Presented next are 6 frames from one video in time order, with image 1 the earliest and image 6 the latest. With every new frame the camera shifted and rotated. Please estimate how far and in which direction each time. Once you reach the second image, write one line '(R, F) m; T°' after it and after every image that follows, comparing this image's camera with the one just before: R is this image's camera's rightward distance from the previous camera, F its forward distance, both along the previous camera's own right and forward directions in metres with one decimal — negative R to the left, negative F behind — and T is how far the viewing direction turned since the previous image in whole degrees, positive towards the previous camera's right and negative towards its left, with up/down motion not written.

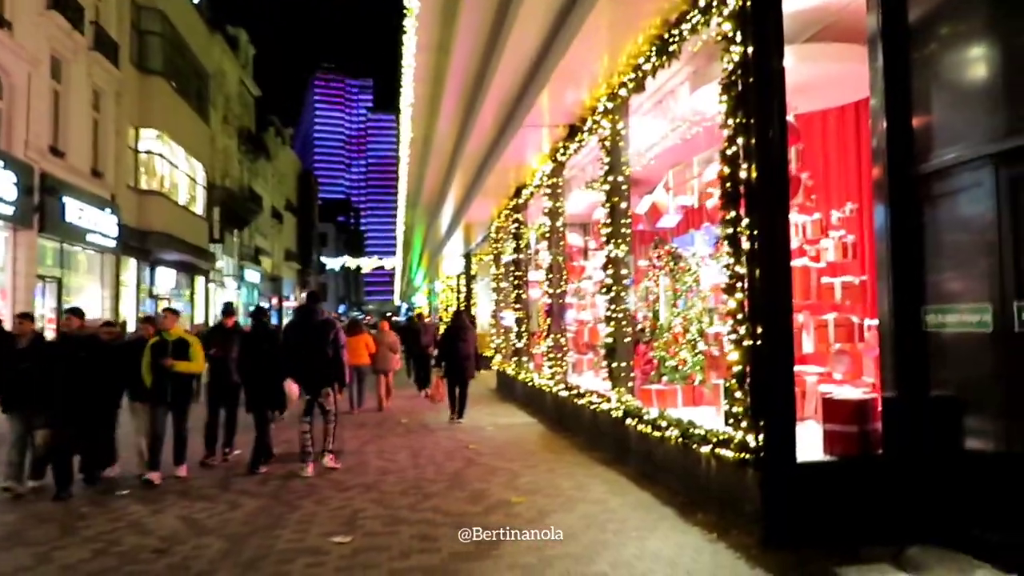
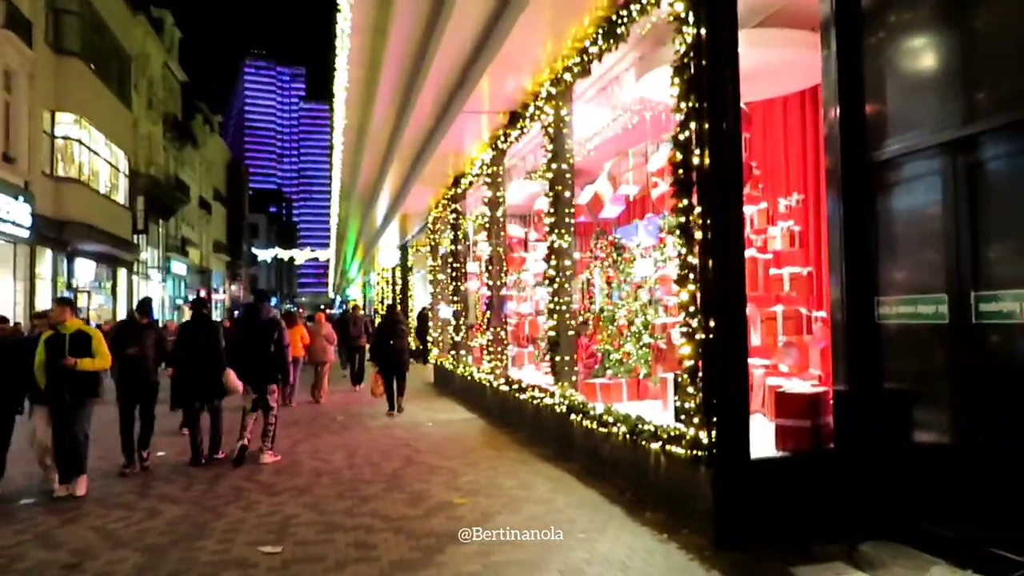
(0.0, +0.3) m; +5°
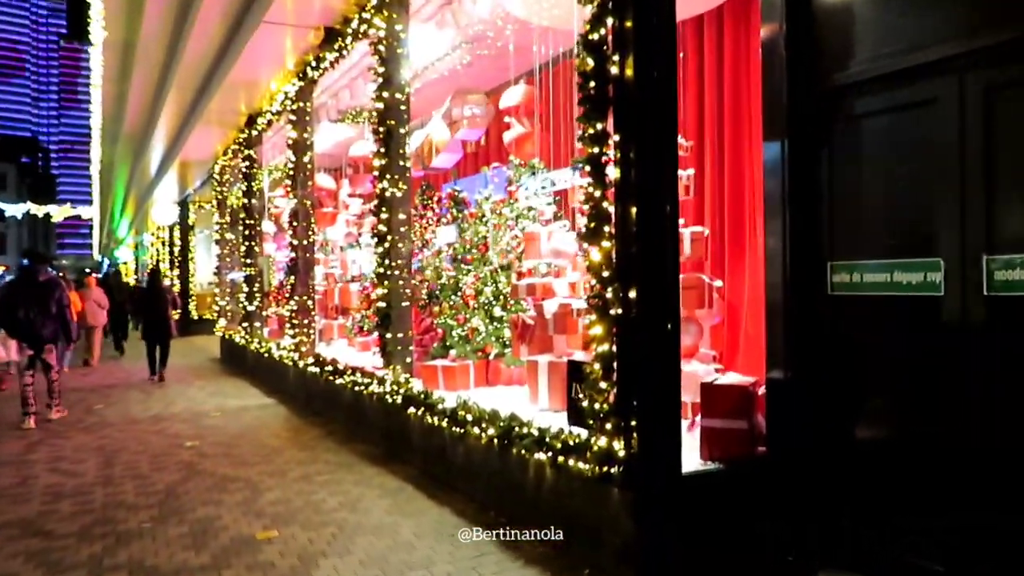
(-0.2, +1.6) m; +14°
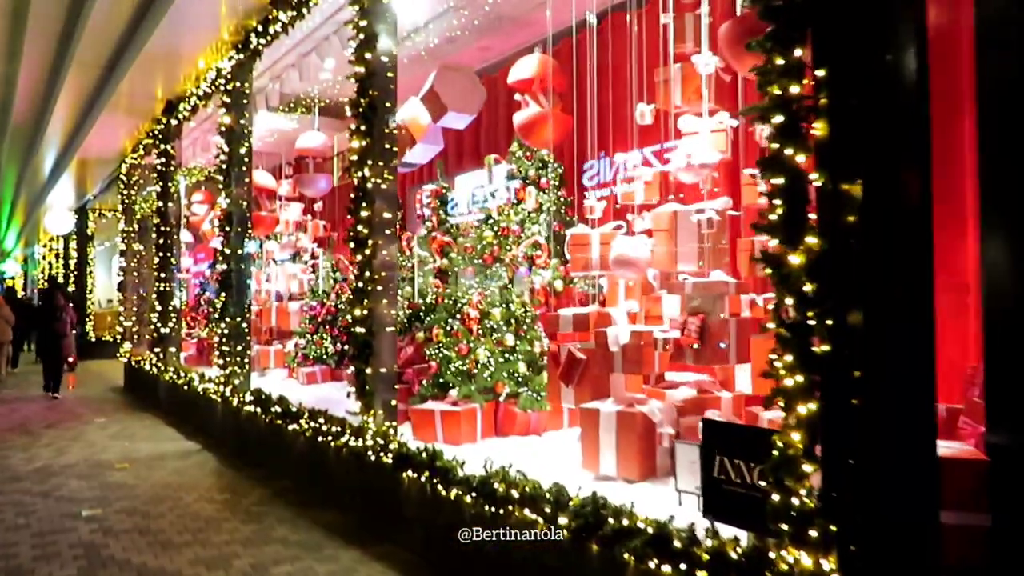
(-0.7, +1.5) m; +6°
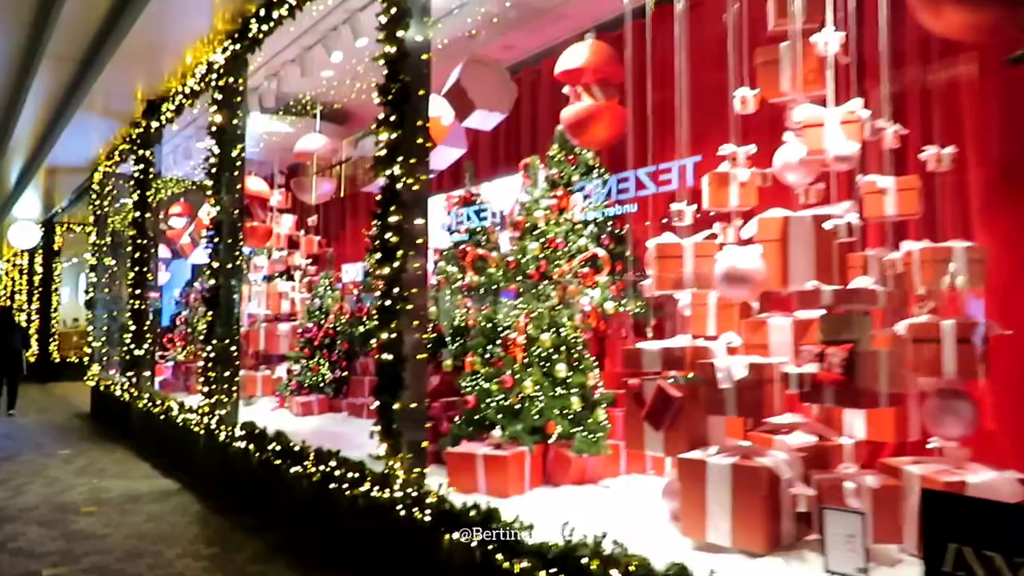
(-0.4, +0.8) m; +2°
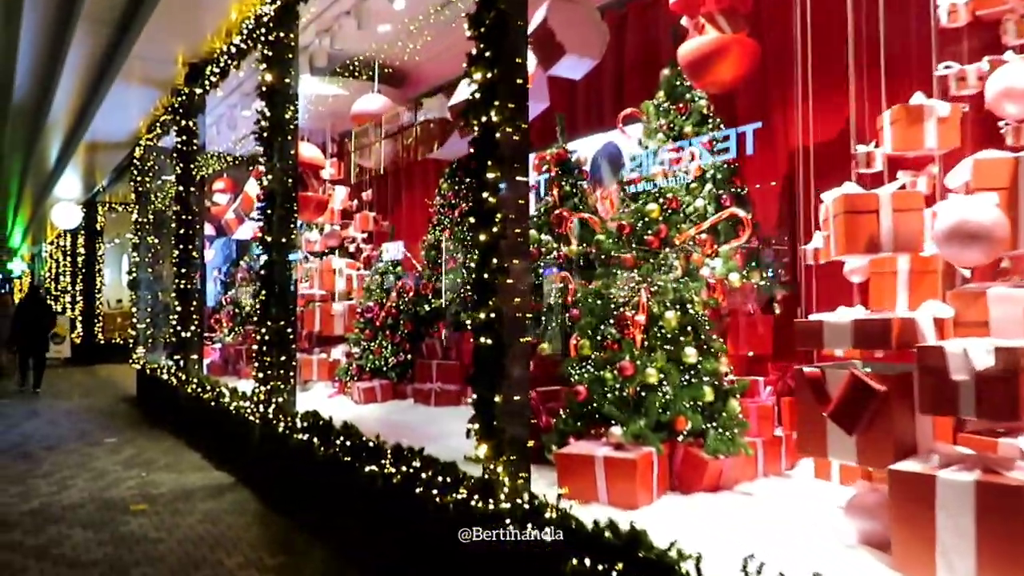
(-0.4, +0.7) m; -2°
